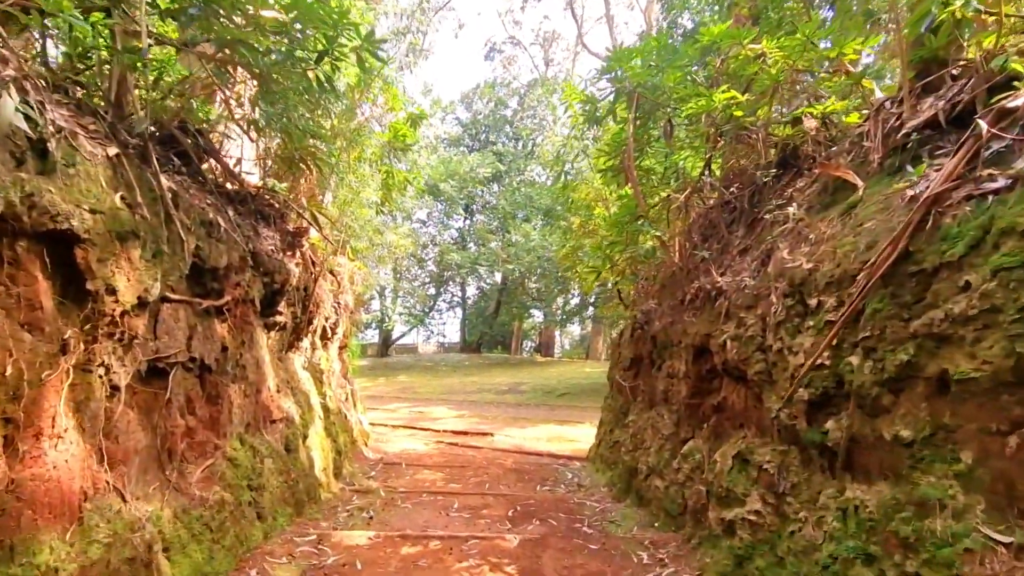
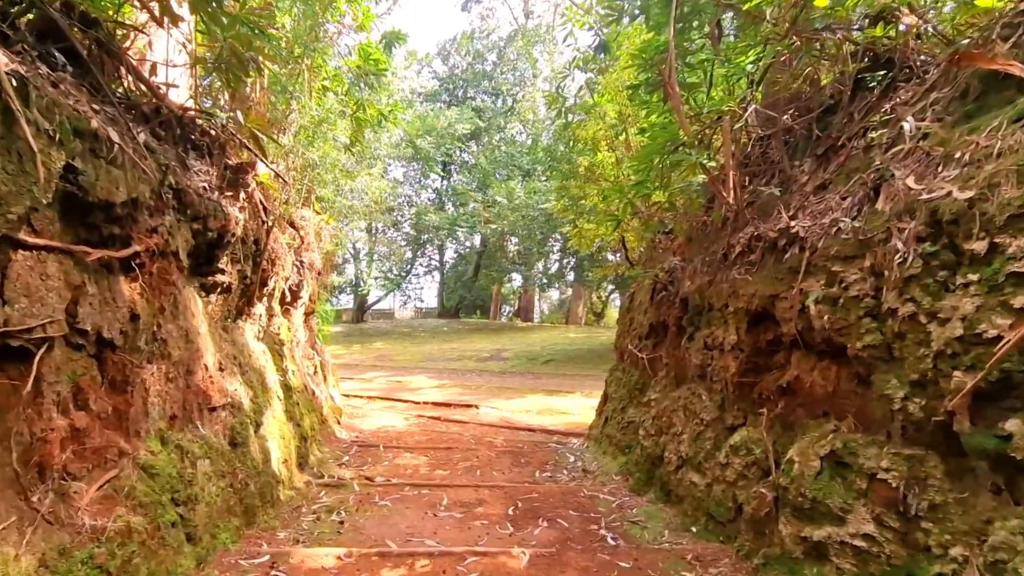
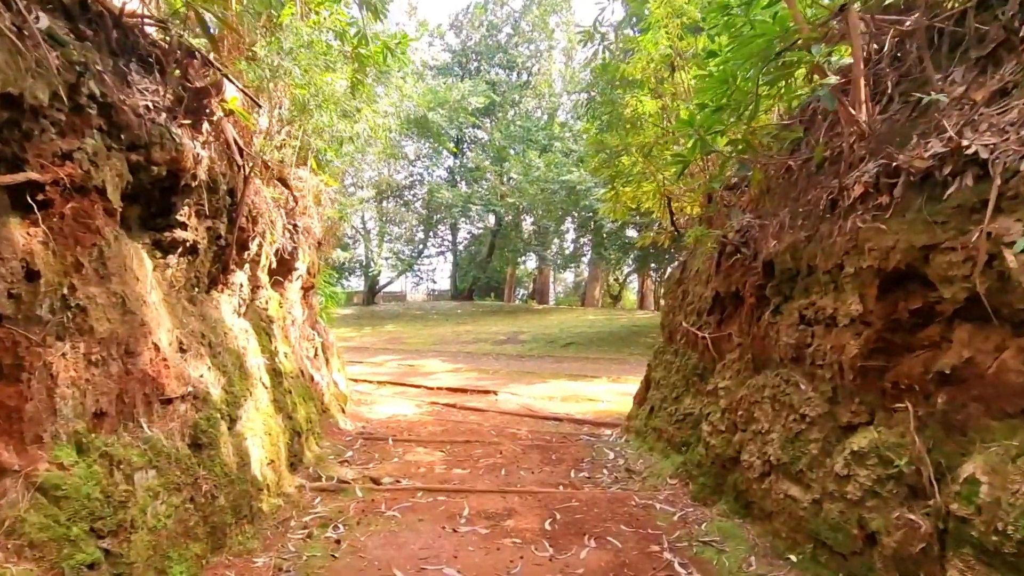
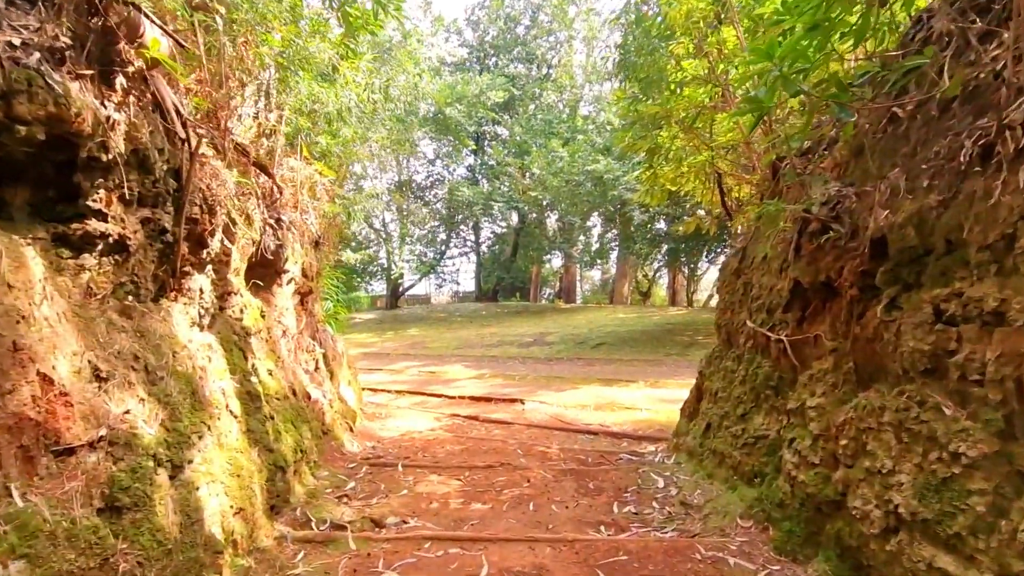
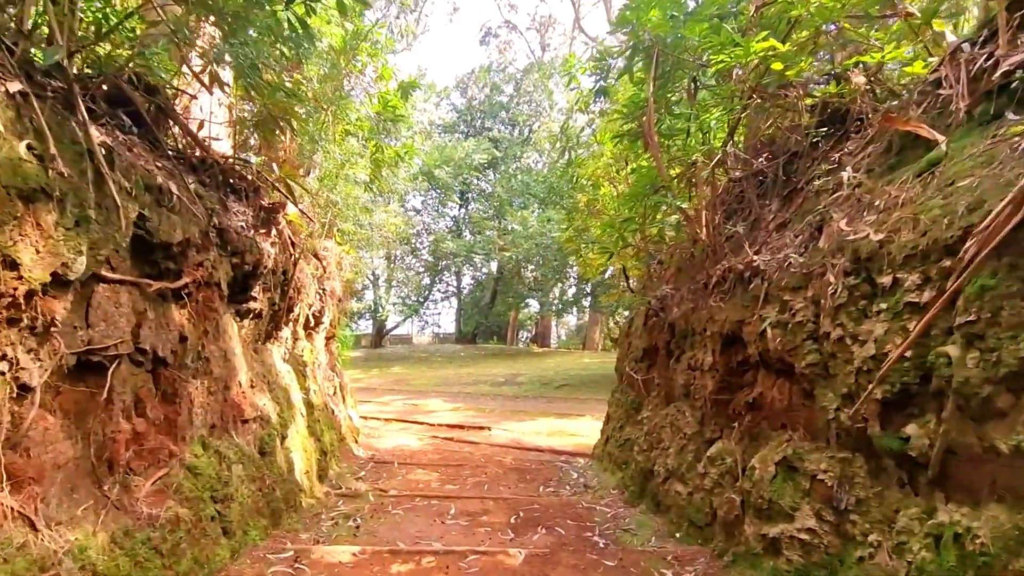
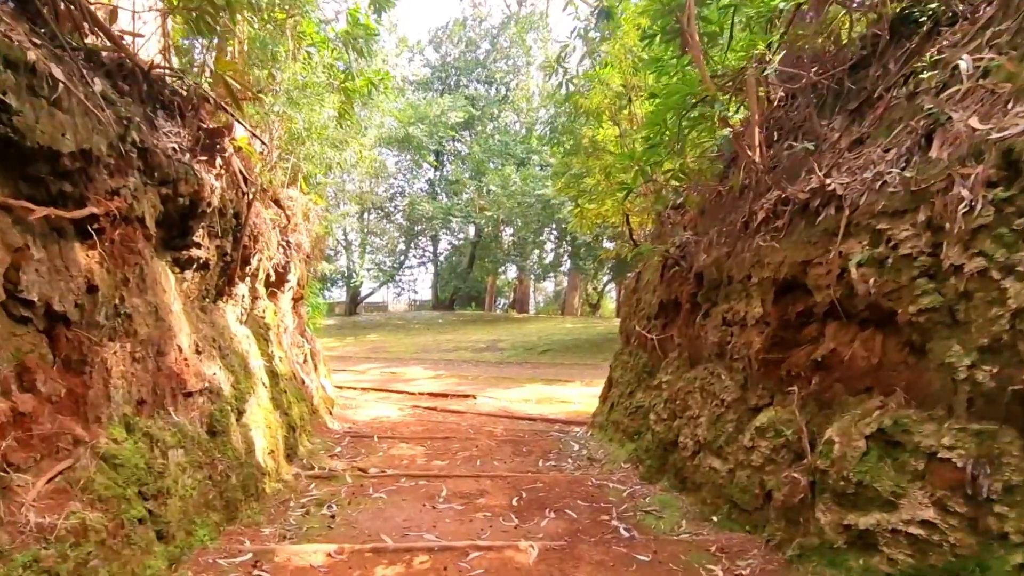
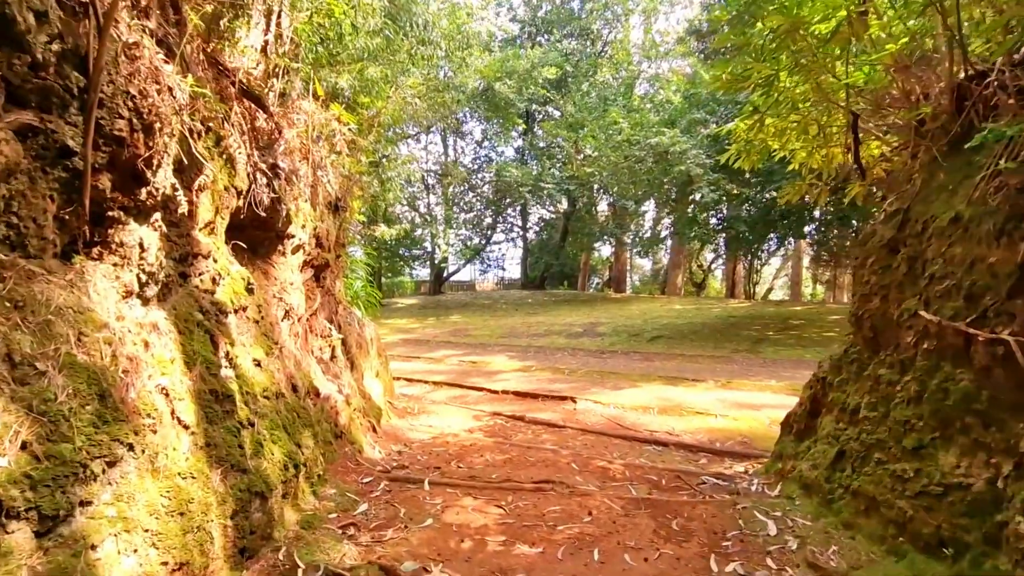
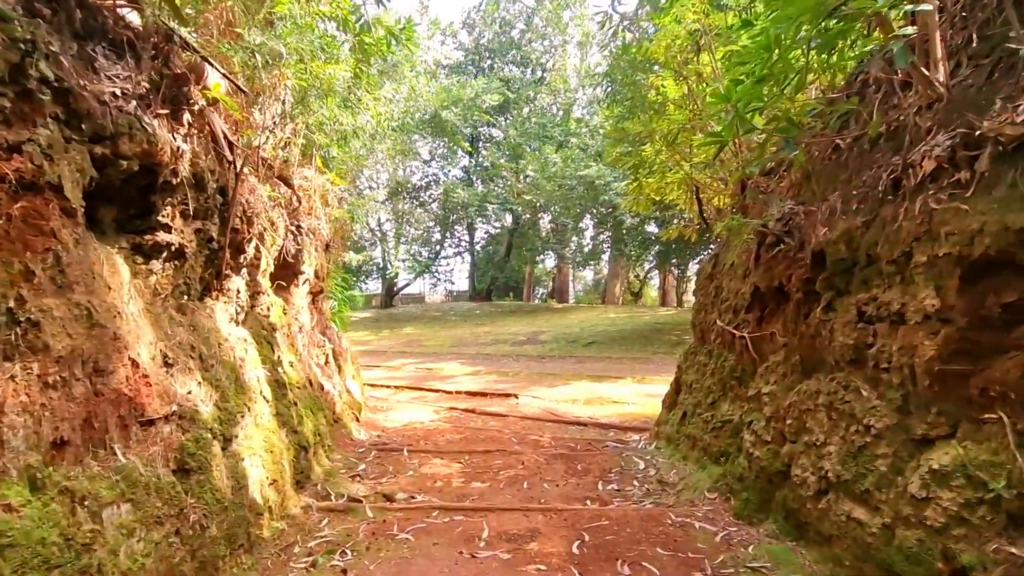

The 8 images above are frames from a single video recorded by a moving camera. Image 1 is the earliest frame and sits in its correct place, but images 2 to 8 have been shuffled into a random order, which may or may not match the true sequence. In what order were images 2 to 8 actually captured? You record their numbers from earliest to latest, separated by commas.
5, 2, 6, 3, 8, 4, 7
